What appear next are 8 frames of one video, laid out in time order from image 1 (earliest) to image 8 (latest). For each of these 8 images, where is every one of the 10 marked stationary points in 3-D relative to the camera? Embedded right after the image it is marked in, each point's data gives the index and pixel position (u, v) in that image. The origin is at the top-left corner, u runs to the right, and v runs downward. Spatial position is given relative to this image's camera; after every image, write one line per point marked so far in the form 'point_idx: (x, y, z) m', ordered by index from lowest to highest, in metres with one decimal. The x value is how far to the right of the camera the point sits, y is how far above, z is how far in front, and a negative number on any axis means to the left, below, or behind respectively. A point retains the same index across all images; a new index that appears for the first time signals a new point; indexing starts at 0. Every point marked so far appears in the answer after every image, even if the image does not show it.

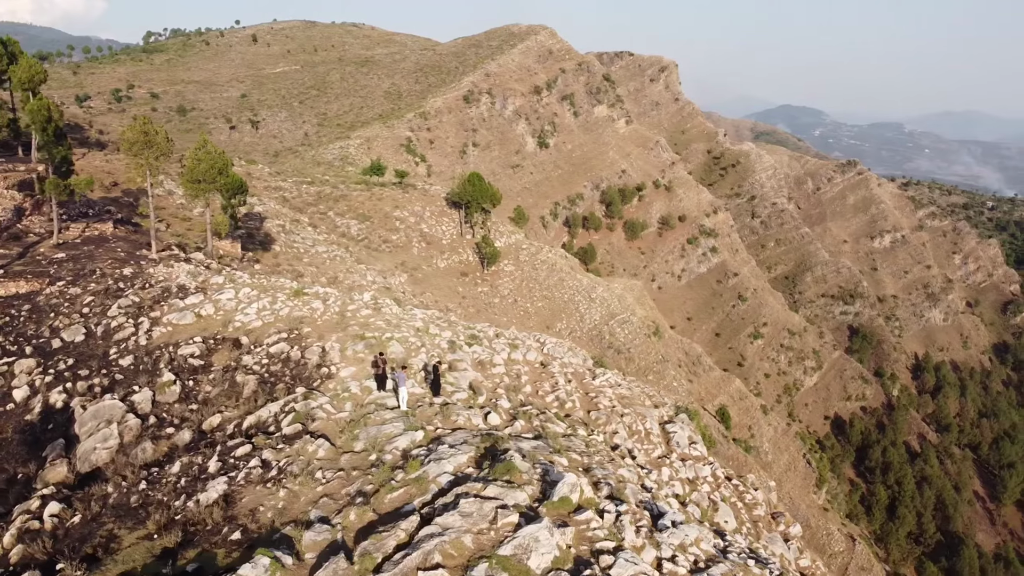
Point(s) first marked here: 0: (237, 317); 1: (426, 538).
0: (-4.1, -0.4, +12.7) m
1: (-0.6, -1.6, +5.5) m
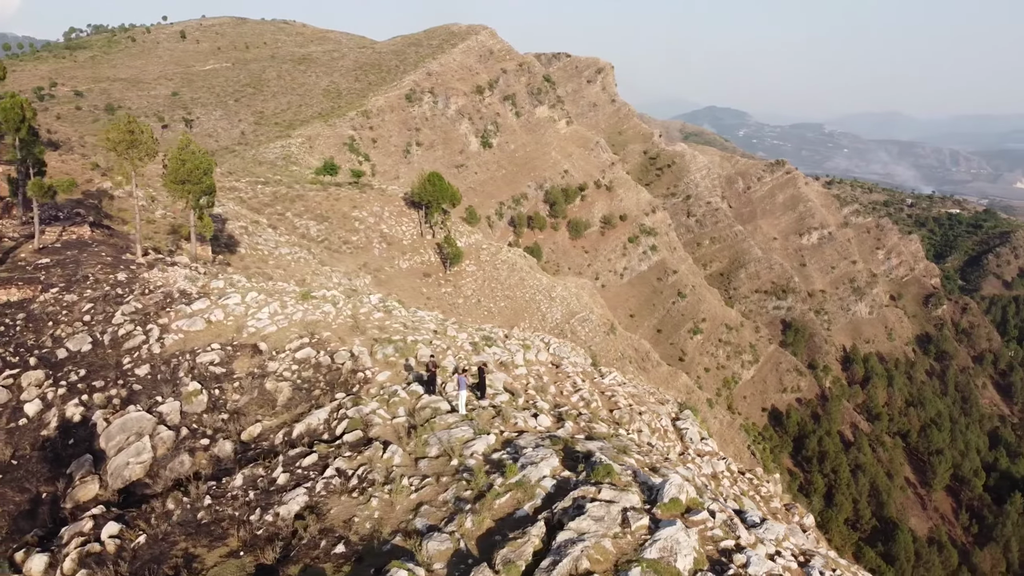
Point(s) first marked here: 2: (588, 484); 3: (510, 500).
0: (-3.8, -0.5, +12.3) m
1: (+0.4, -1.7, +5.4) m
2: (+0.6, -1.5, +6.5) m
3: (0.0, -1.6, +6.4) m
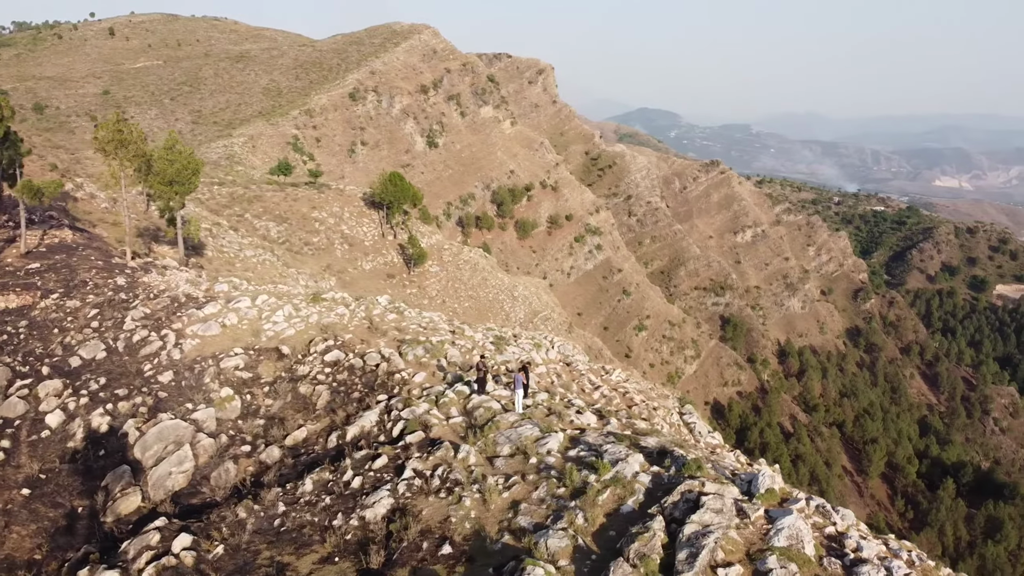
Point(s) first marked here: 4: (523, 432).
0: (-3.5, -0.5, +12.0) m
1: (+1.2, -1.6, +5.5) m
2: (+1.4, -1.5, +6.6) m
3: (+0.8, -1.6, +6.5) m
4: (+0.1, -1.4, +8.0) m
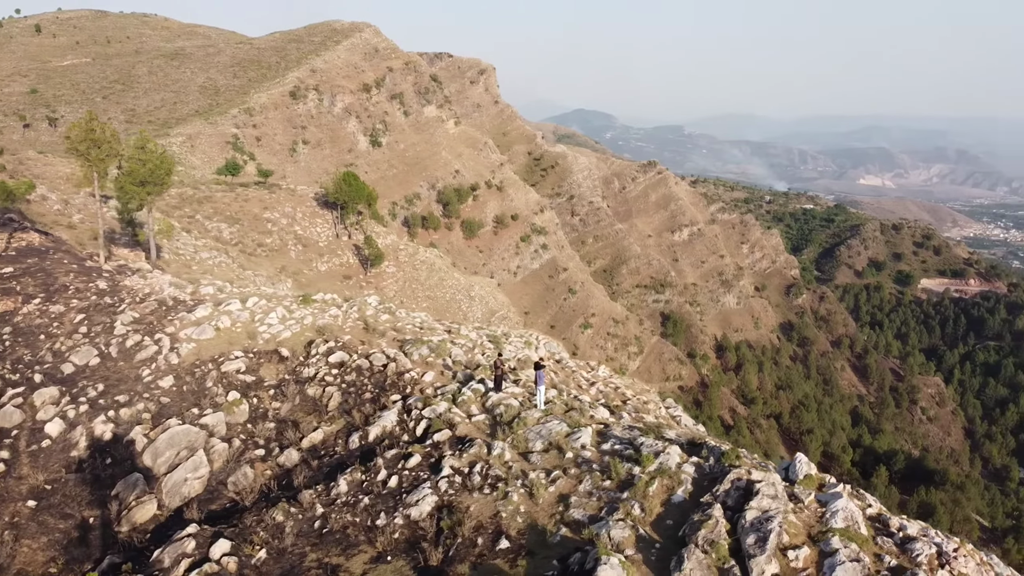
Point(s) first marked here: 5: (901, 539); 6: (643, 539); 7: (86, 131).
0: (-3.6, -0.6, +11.8) m
1: (+1.7, -1.6, +5.7) m
2: (+1.8, -1.5, +6.8) m
3: (+1.2, -1.6, +6.7) m
4: (+0.4, -1.4, +8.1) m
5: (+2.7, -1.7, +5.8) m
6: (+0.9, -1.8, +6.0) m
7: (-7.1, +2.6, +13.9) m
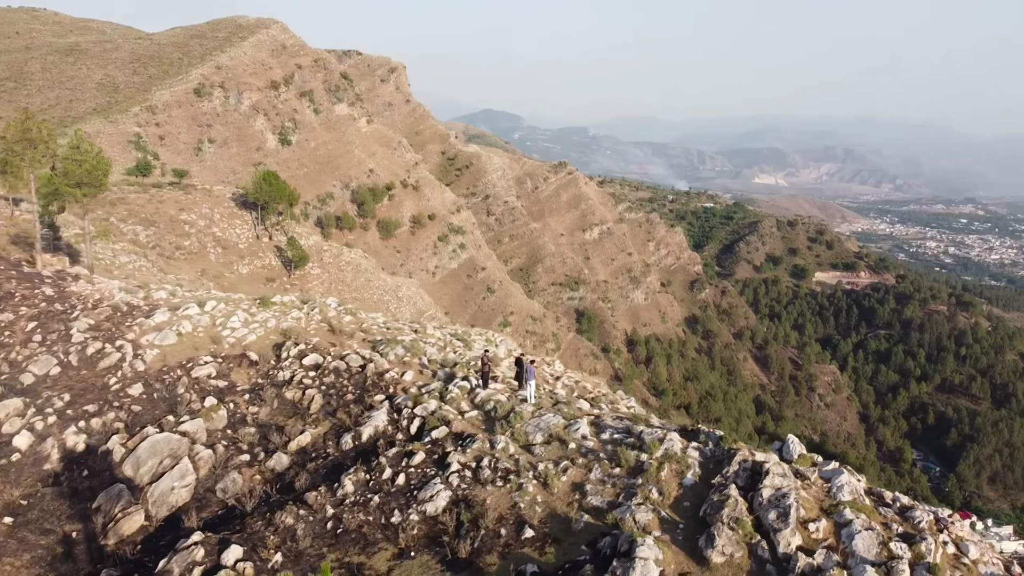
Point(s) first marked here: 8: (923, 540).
0: (-4.0, -0.6, +11.6) m
1: (+2.0, -1.5, +6.1) m
2: (+1.9, -1.4, +7.2) m
3: (+1.3, -1.5, +7.0) m
4: (+0.4, -1.3, +8.4) m
5: (+2.9, -1.7, +6.3) m
6: (+1.2, -1.8, +6.3) m
7: (-7.9, +2.5, +13.3) m
8: (+2.8, -1.7, +5.7) m
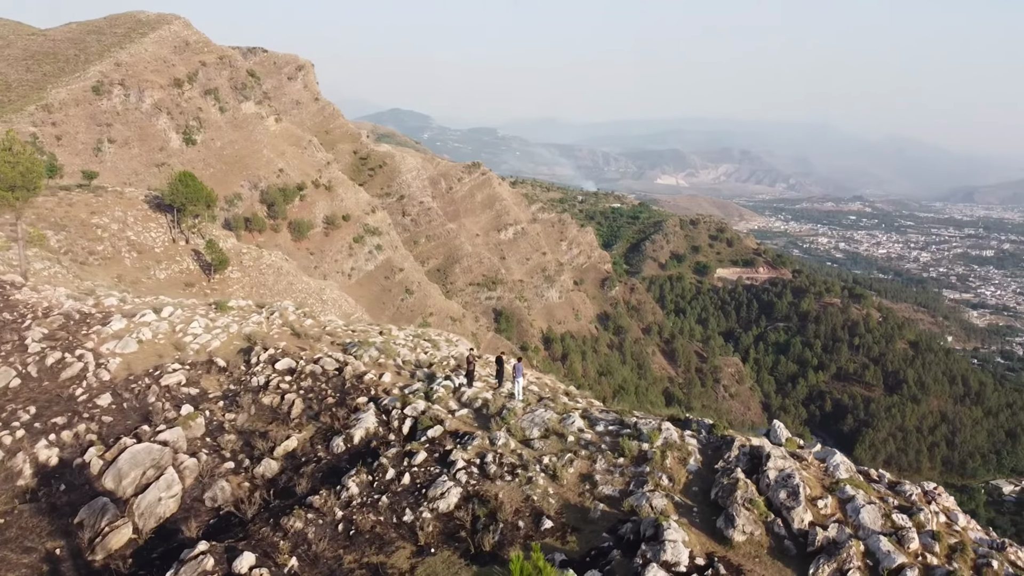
0: (-4.4, -0.7, +11.3) m
1: (+2.1, -1.5, +6.5) m
2: (+1.9, -1.4, +7.7) m
3: (+1.4, -1.5, +7.3) m
4: (+0.3, -1.3, +8.6) m
5: (+3.1, -1.6, +6.8) m
6: (+1.3, -1.7, +6.6) m
7: (-8.5, +2.4, +12.5) m
8: (+3.0, -1.7, +6.2) m
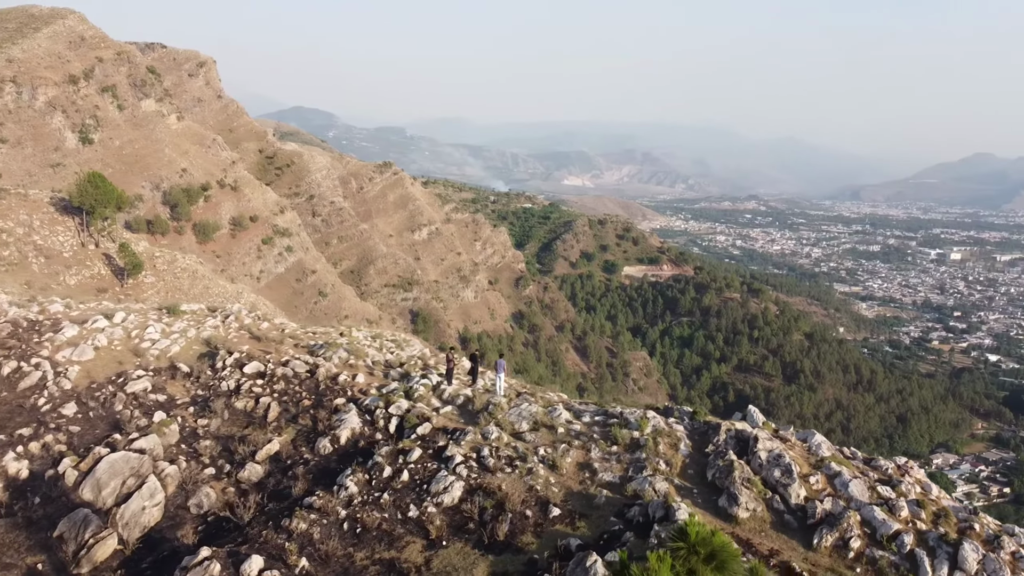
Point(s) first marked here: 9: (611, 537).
0: (-4.8, -0.7, +11.0) m
1: (+2.2, -1.4, +7.0) m
2: (+1.9, -1.3, +8.1) m
3: (+1.4, -1.4, +7.7) m
4: (+0.1, -1.3, +8.8) m
5: (+3.1, -1.5, +7.4) m
6: (+1.4, -1.7, +7.0) m
7: (-9.1, +2.3, +11.8) m
8: (+3.2, -1.6, +6.8) m
9: (+0.8, -1.9, +6.5) m
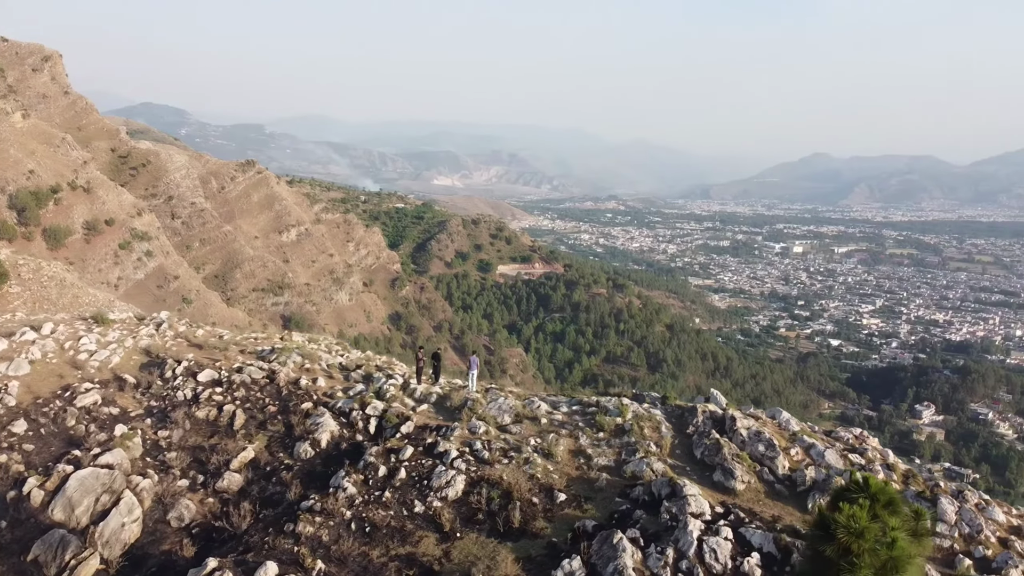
0: (-5.4, -0.8, +10.4) m
1: (+2.2, -1.4, +7.6) m
2: (+1.8, -1.2, +8.7) m
3: (+1.3, -1.4, +8.2) m
4: (-0.1, -1.3, +9.1) m
5: (+3.1, -1.4, +8.2) m
6: (+1.5, -1.6, +7.5) m
7: (-9.8, +2.0, +10.5) m
8: (+3.2, -1.5, +7.6) m
9: (+0.9, -1.9, +6.9) m
